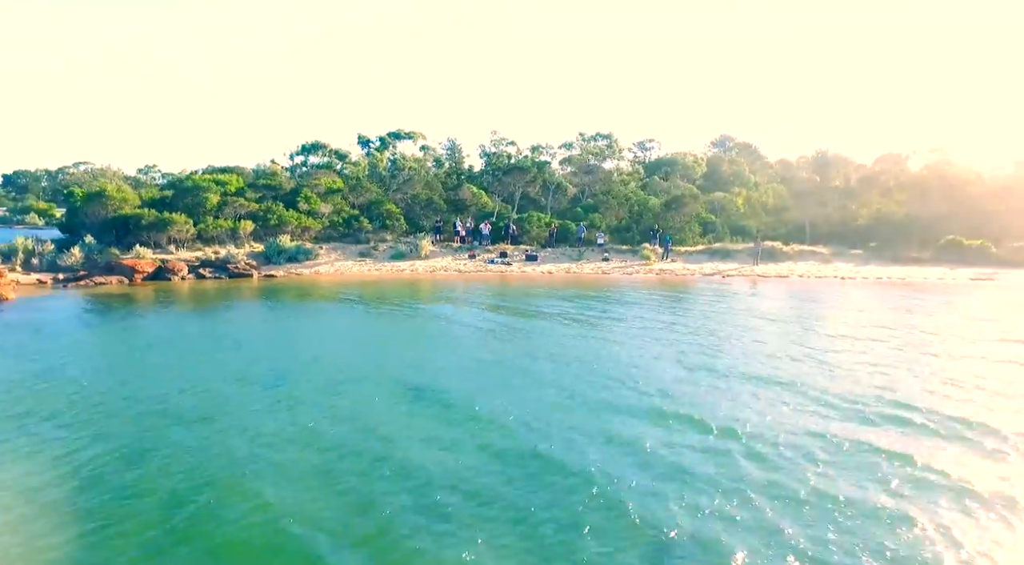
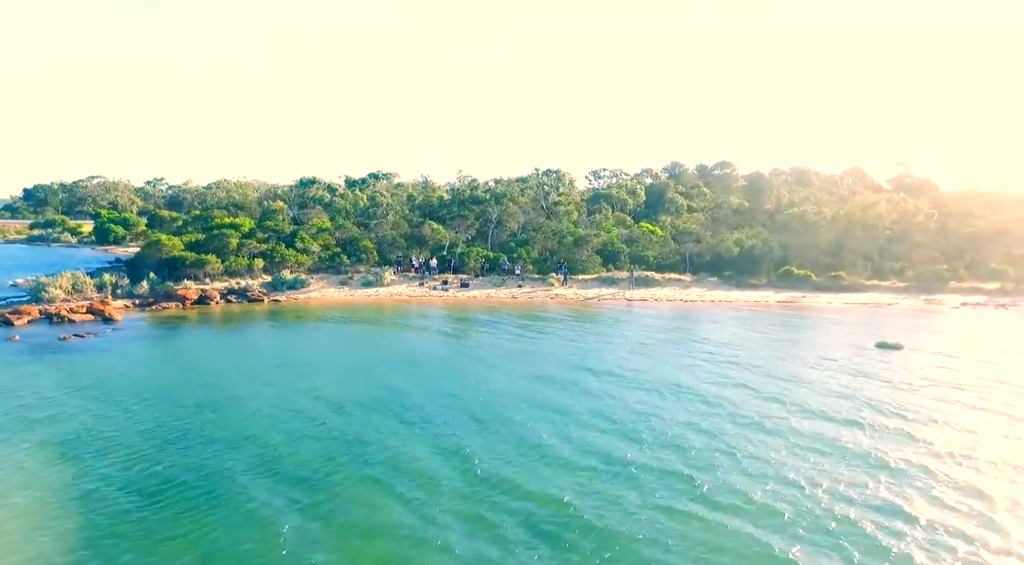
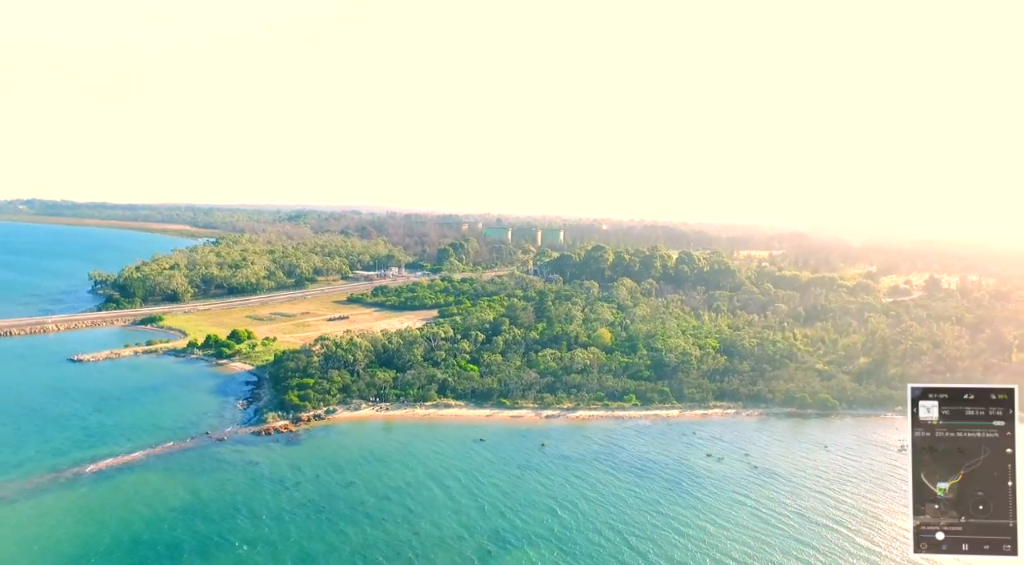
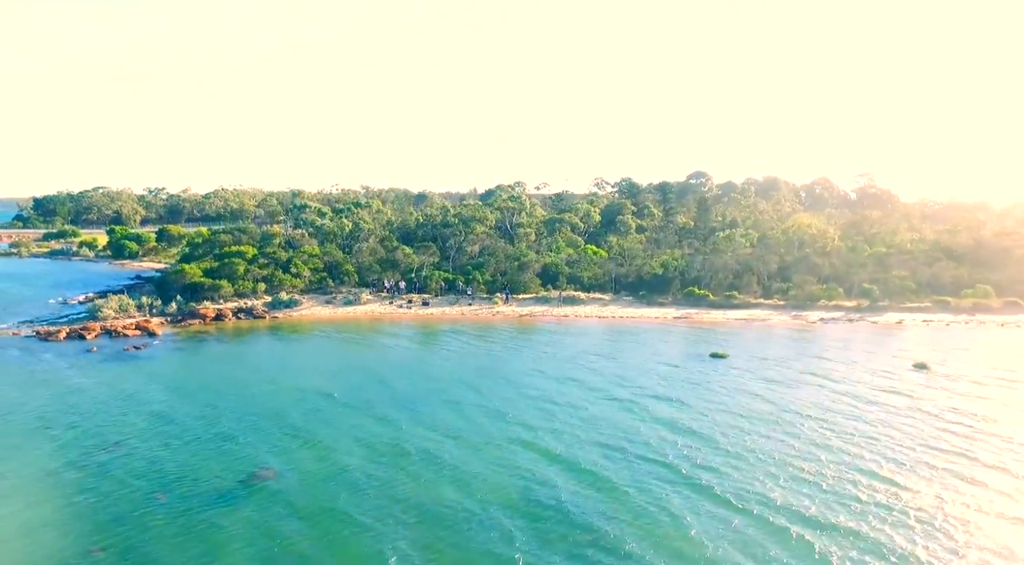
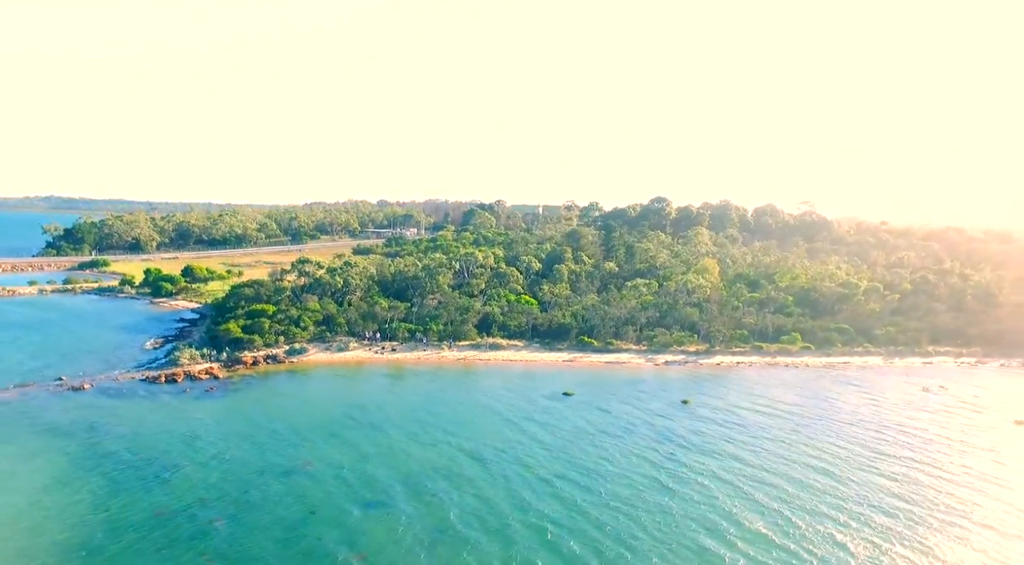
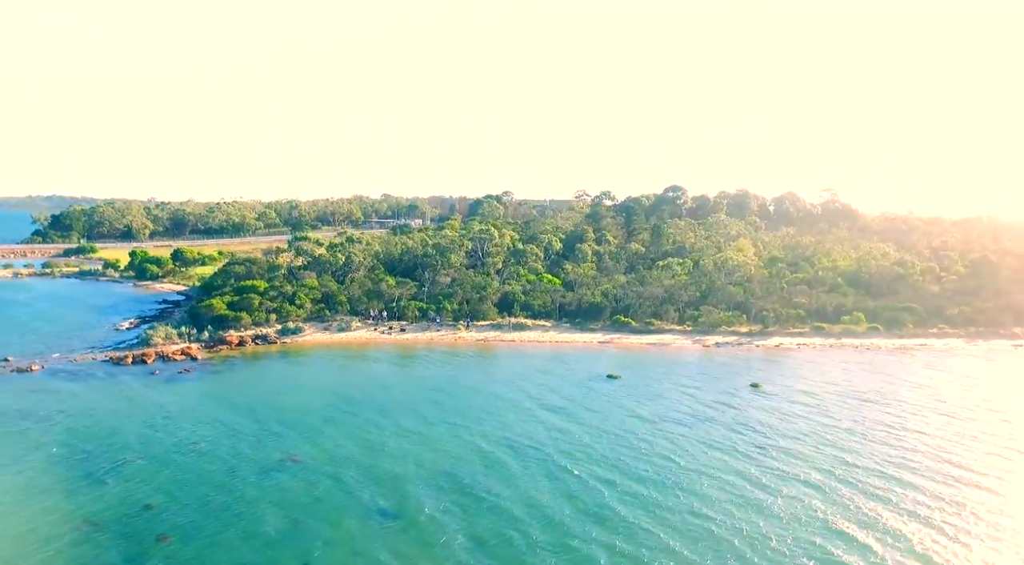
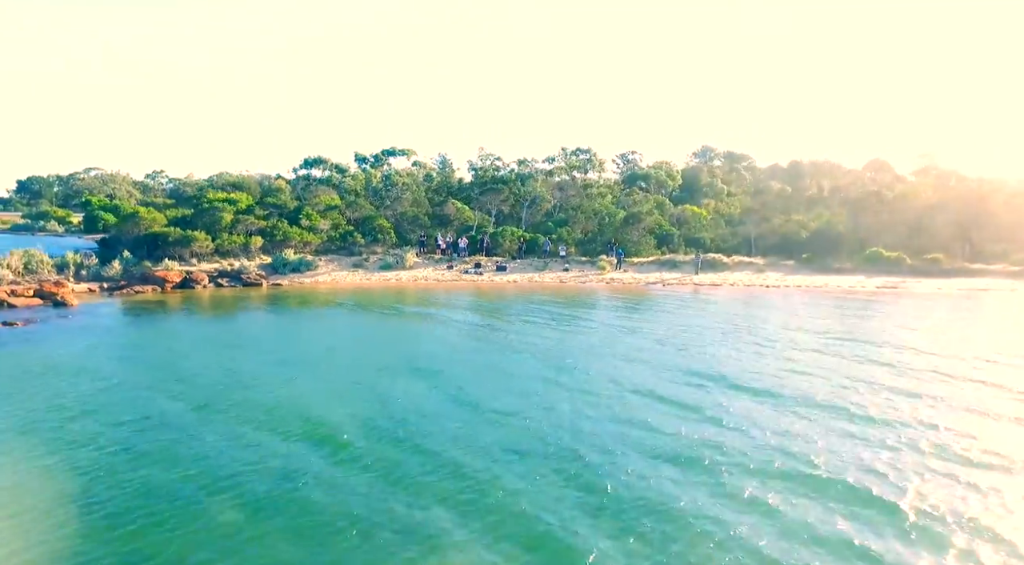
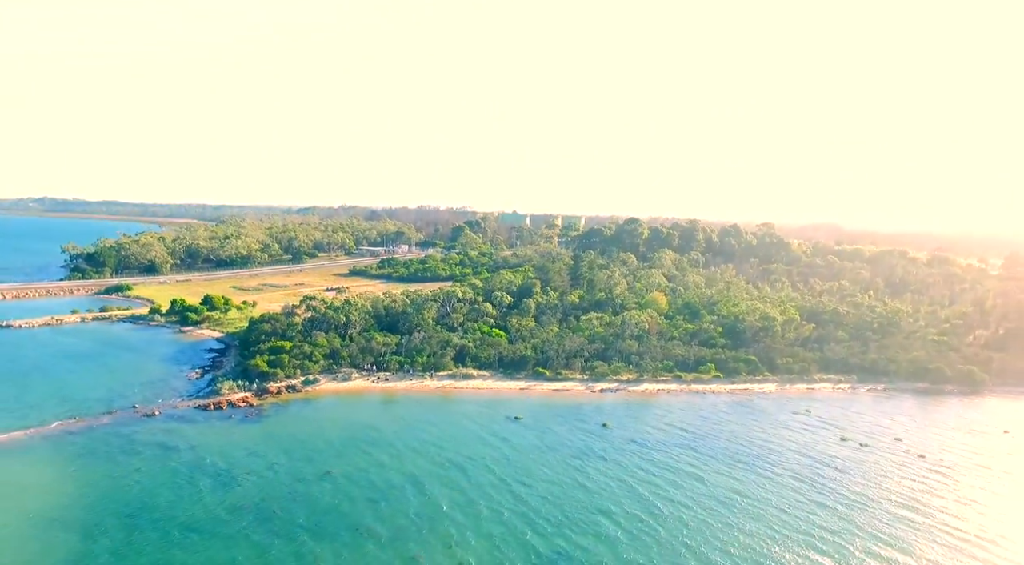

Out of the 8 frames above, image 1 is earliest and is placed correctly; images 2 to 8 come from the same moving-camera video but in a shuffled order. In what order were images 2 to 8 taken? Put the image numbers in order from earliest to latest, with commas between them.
7, 2, 4, 6, 5, 8, 3
